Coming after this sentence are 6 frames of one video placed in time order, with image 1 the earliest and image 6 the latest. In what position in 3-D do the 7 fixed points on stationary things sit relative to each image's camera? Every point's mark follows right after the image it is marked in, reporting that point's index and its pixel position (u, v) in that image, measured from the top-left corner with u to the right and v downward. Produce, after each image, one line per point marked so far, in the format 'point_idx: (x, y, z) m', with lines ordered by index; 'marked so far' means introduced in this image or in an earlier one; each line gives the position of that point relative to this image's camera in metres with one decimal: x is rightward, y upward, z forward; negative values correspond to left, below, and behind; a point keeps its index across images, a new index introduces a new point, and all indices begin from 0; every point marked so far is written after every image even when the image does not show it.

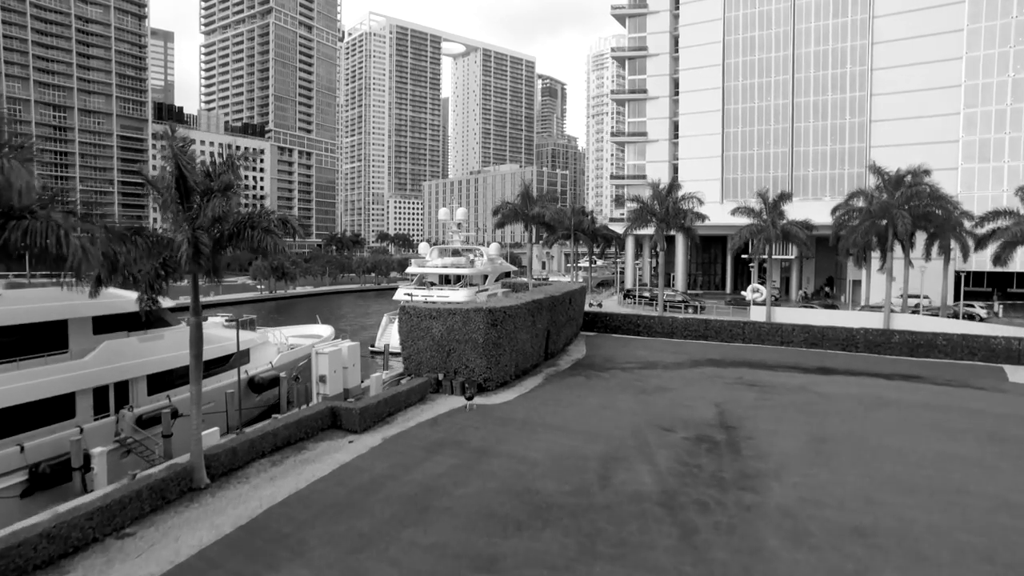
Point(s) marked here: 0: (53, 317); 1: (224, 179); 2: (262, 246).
0: (-10.0, -0.6, +13.5) m
1: (-6.0, +2.3, +13.0) m
2: (-5.2, +0.9, +13.0) m
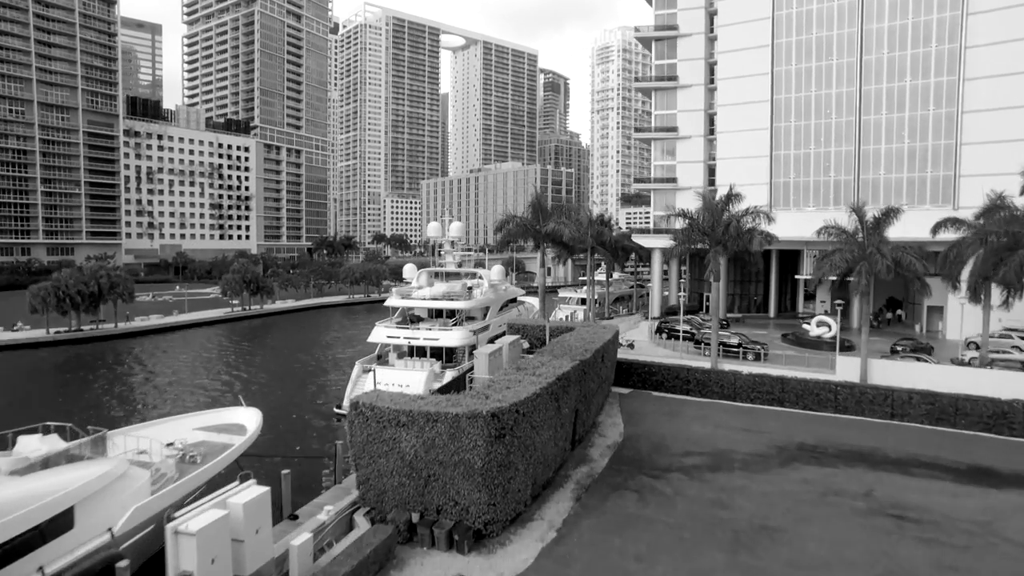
0: (-9.6, -2.6, +5.0) m
1: (-5.6, +0.2, +4.4) m
2: (-4.8, -1.1, +4.4) m
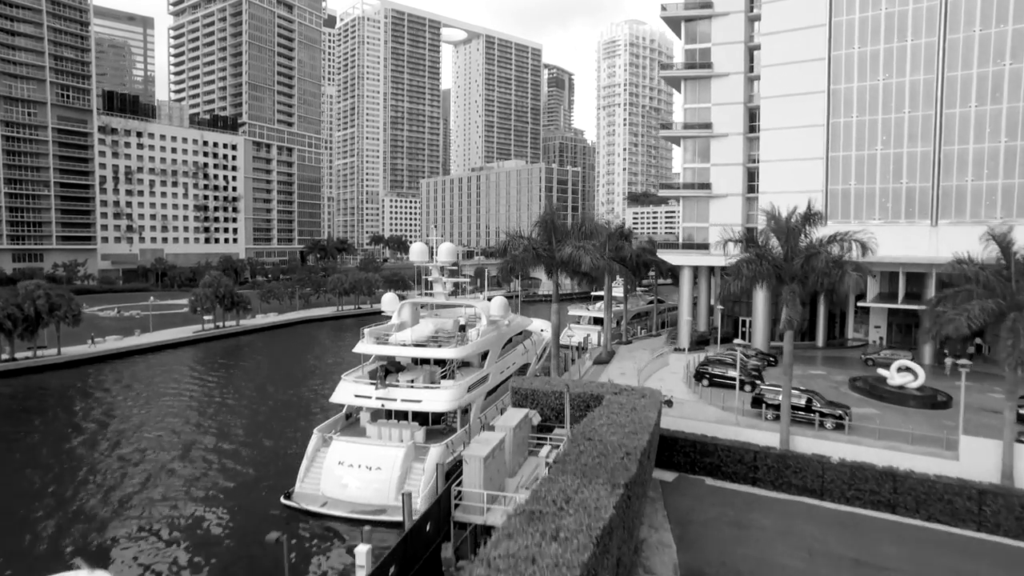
0: (-9.5, -4.4, -2.0) m
1: (-5.5, -1.6, -2.7) m
2: (-4.7, -2.9, -2.6) m
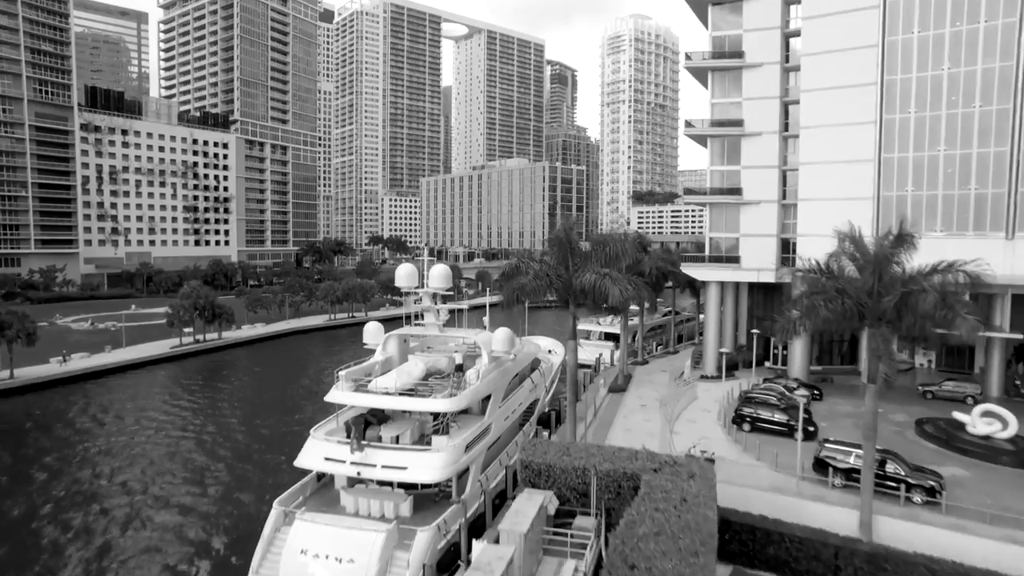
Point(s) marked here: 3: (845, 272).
0: (-9.3, -5.7, -6.6) m
1: (-5.4, -2.8, -7.2) m
2: (-4.6, -4.2, -7.2) m
3: (+8.8, +0.4, +16.6) m
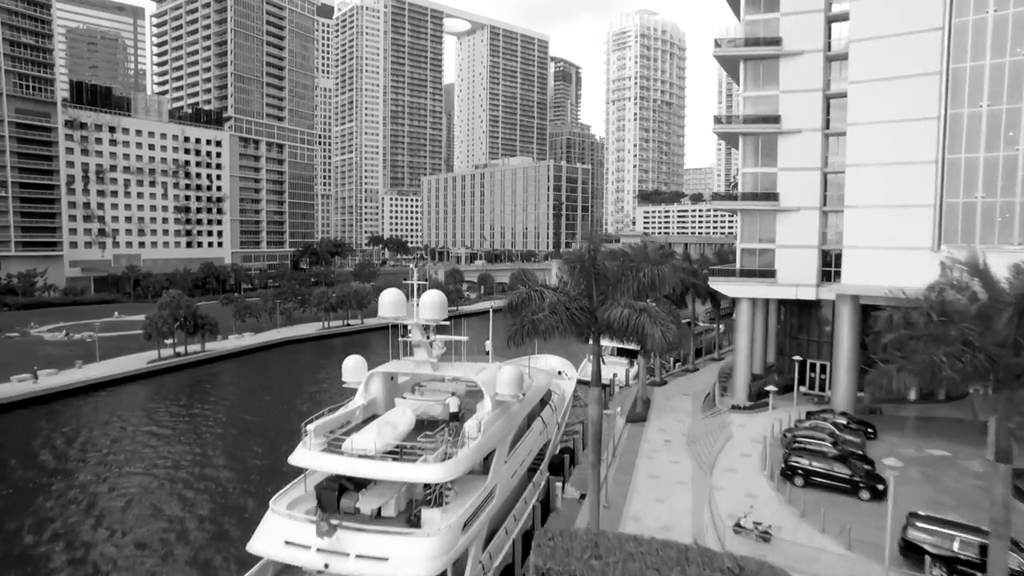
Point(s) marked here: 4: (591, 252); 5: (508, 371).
0: (-9.2, -6.6, -10.6) m
1: (-5.2, -3.8, -11.3) m
2: (-4.4, -5.2, -11.2) m
3: (+9.0, -0.6, +12.5) m
4: (+2.0, +1.0, +18.1) m
5: (-0.1, -2.4, +19.9) m
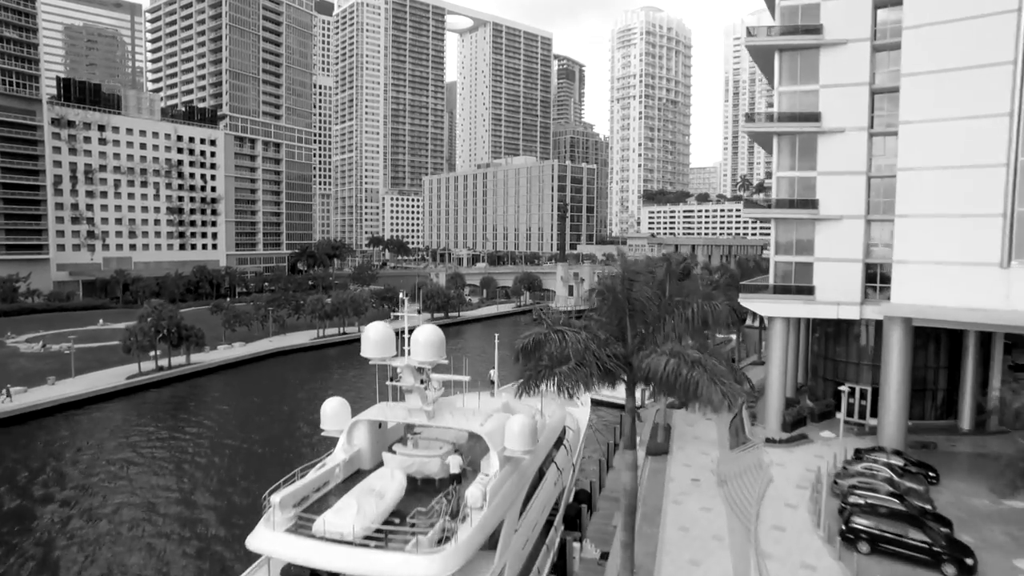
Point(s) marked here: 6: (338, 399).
0: (-9.0, -7.5, -13.9) m
1: (-5.0, -4.7, -14.6) m
2: (-4.2, -6.1, -14.5) m
3: (+9.3, -1.4, +9.1) m
4: (+2.3, +0.2, +14.7) m
5: (+0.2, -3.2, +16.5) m
6: (-4.8, -3.1, +16.8) m
